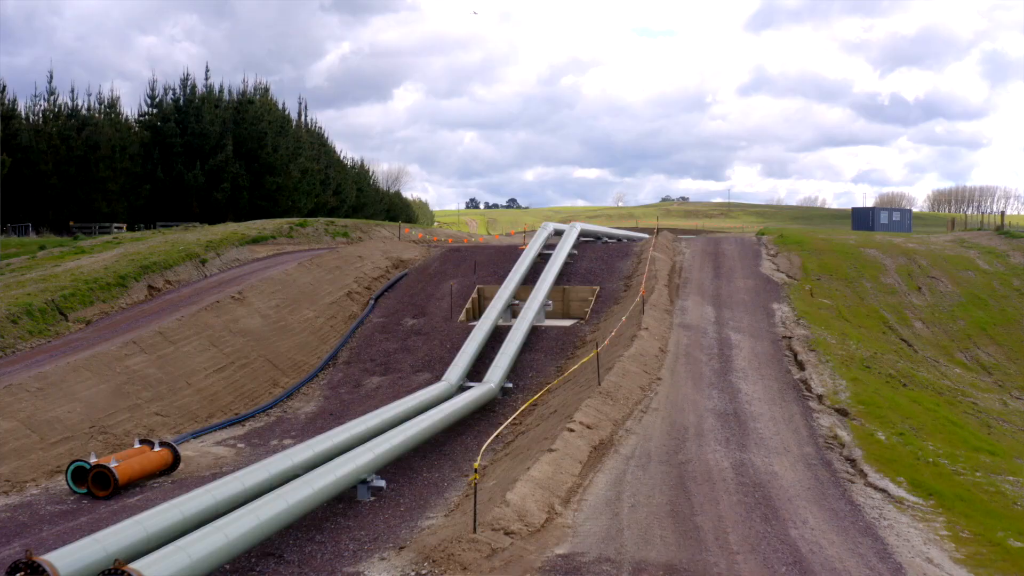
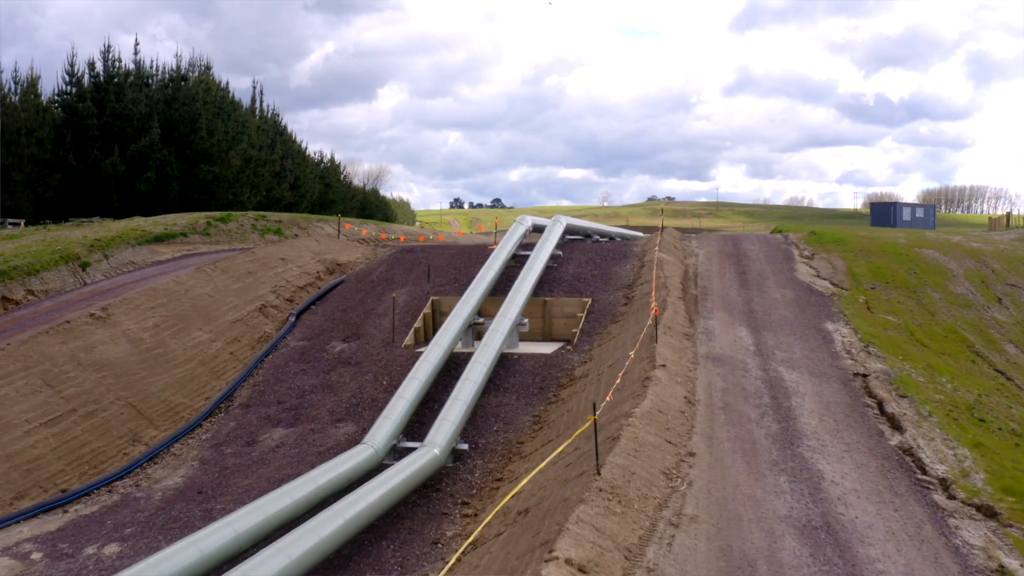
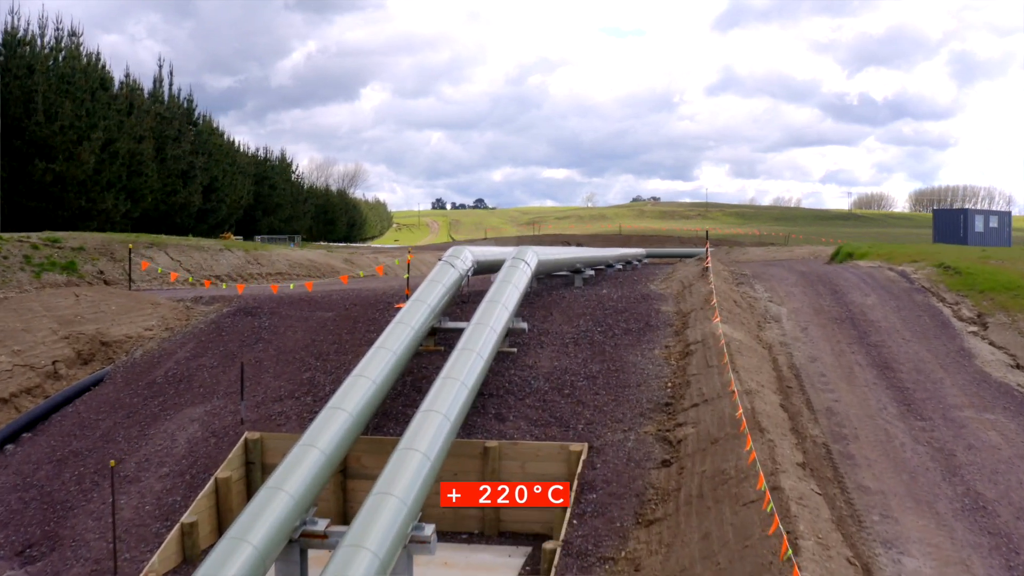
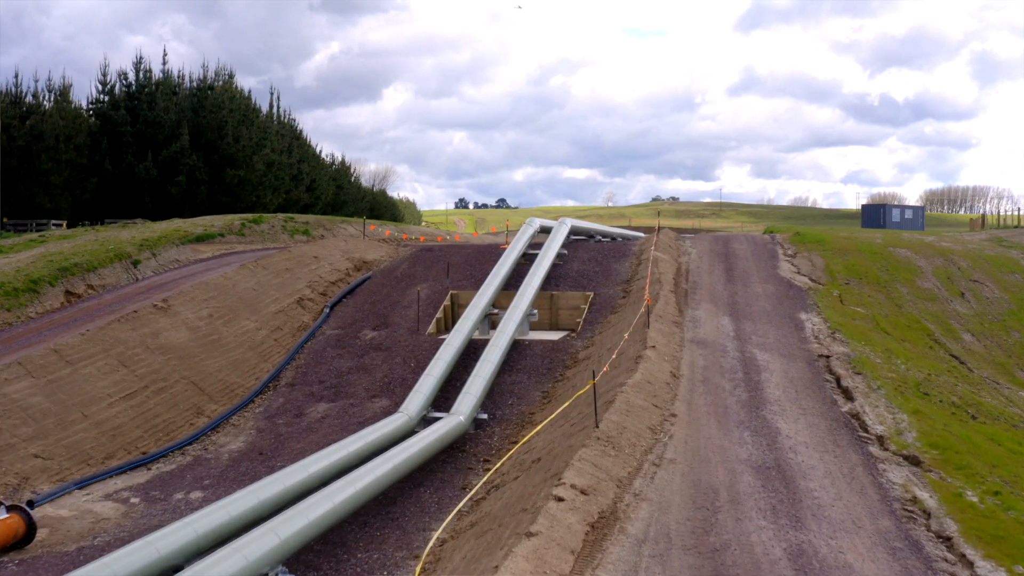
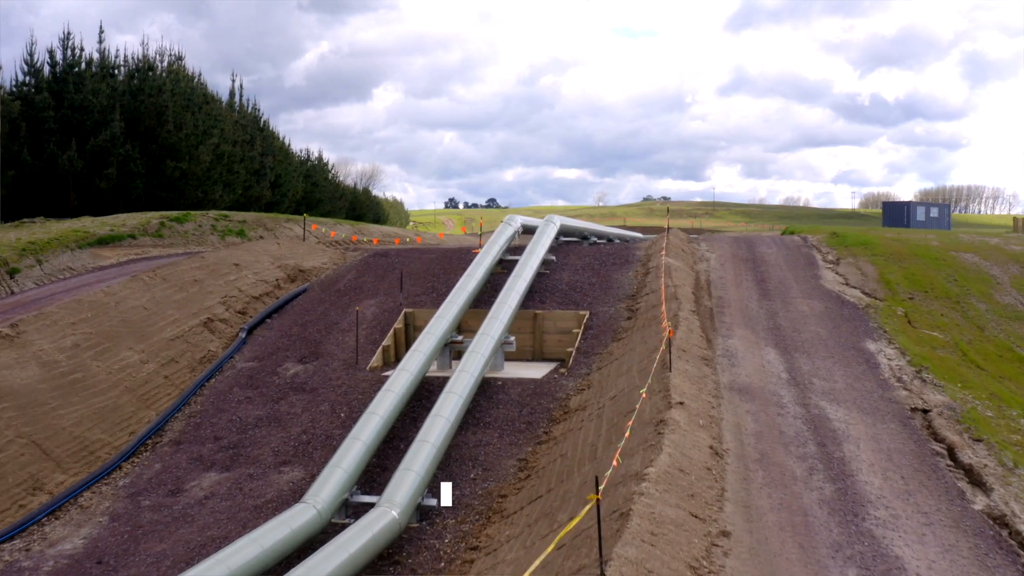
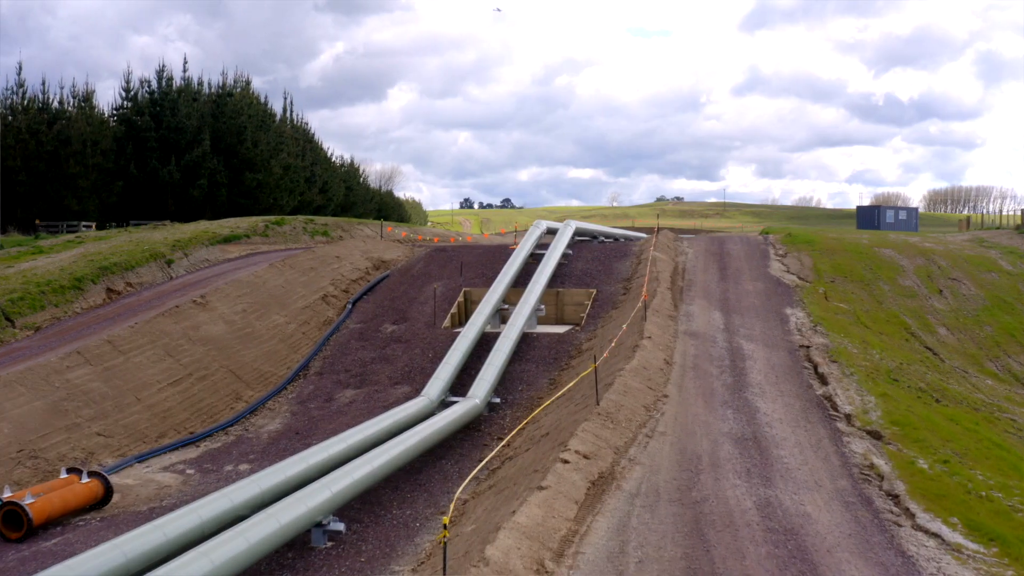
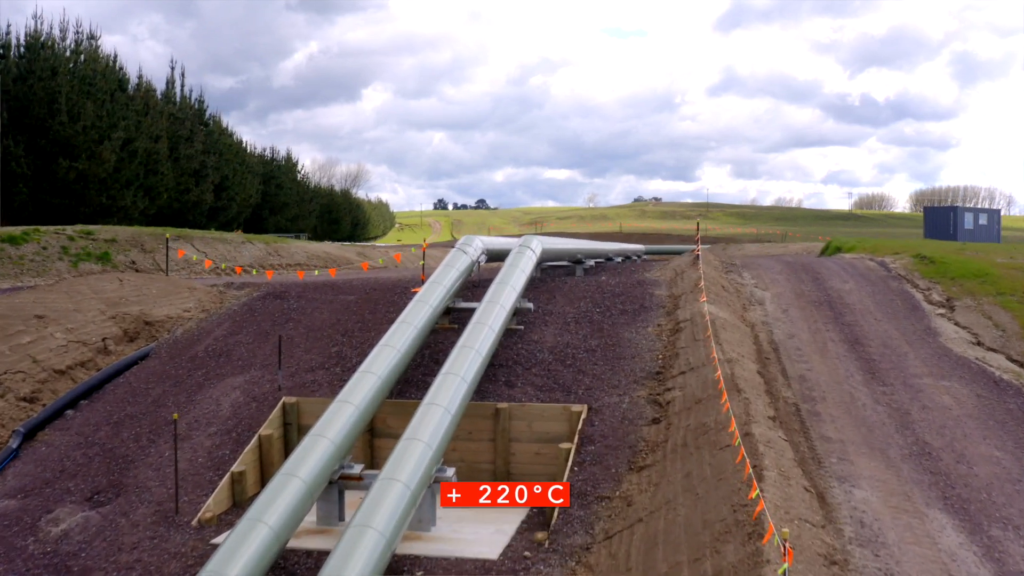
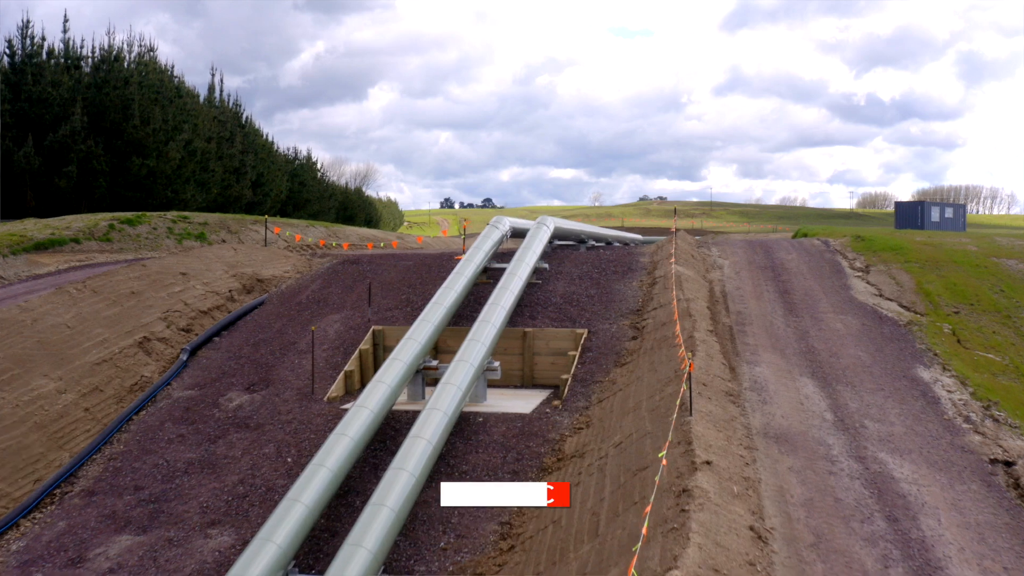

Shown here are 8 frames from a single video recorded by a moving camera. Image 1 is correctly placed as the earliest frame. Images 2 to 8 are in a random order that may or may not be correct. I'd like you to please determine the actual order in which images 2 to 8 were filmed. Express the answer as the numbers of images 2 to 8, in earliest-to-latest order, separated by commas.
6, 4, 2, 5, 8, 7, 3
